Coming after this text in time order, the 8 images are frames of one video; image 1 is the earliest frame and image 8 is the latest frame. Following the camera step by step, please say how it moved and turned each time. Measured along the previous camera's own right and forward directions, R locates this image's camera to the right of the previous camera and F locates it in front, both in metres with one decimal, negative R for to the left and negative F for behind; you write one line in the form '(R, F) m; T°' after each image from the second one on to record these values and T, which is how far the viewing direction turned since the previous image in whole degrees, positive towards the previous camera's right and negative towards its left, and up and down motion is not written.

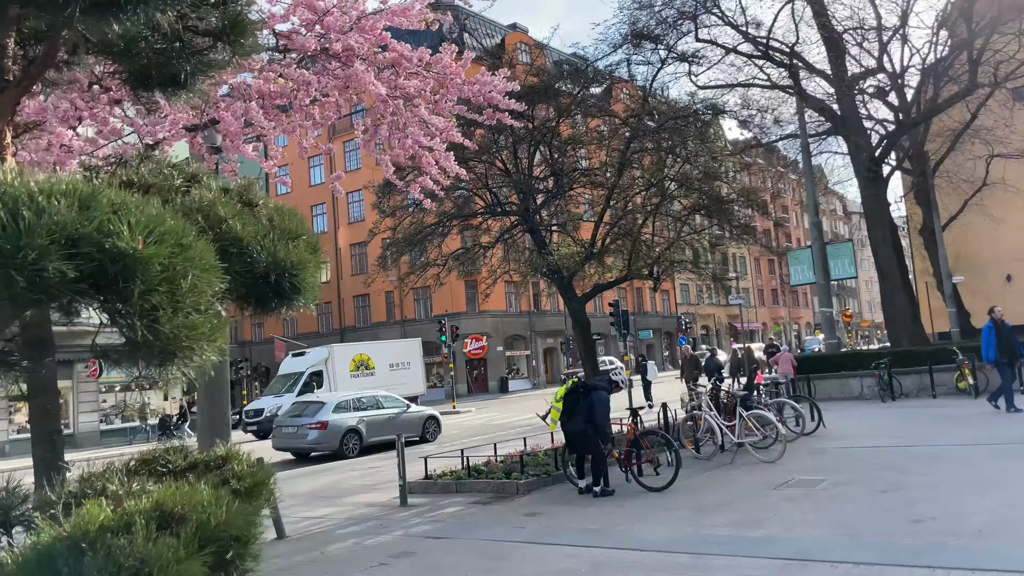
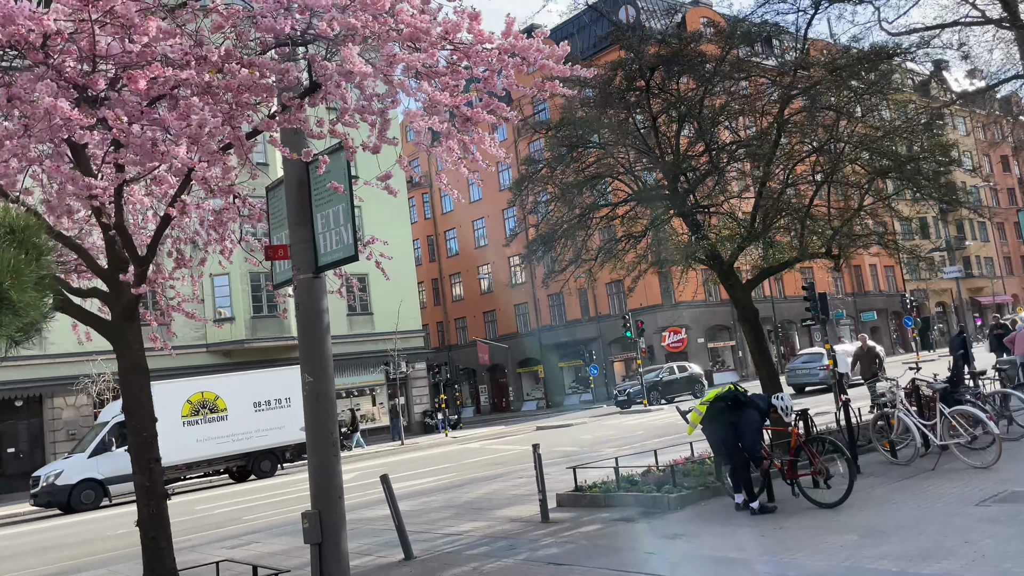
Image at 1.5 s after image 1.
(+0.9, +1.0) m; -14°
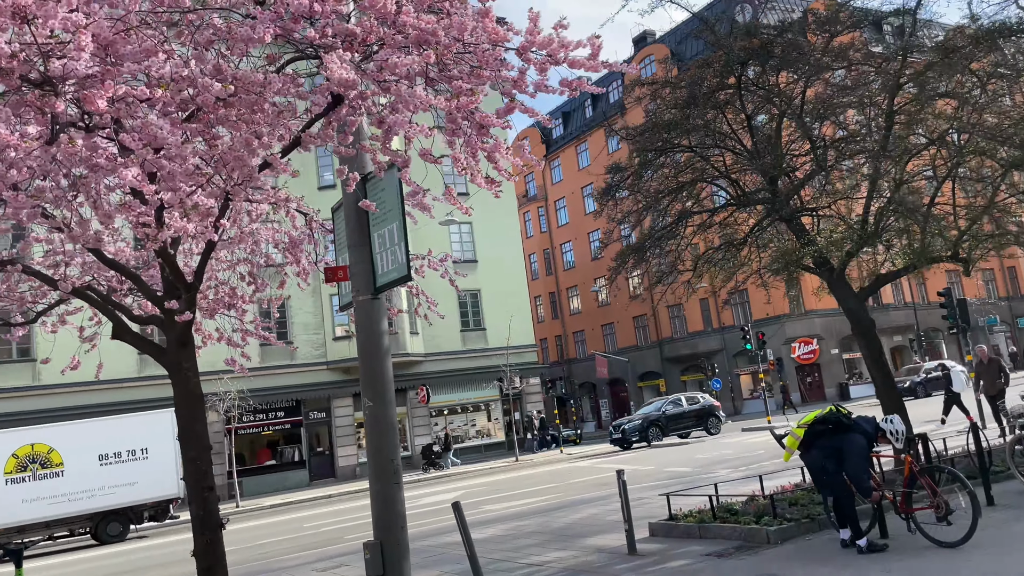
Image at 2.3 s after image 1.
(+0.5, +0.5) m; -9°
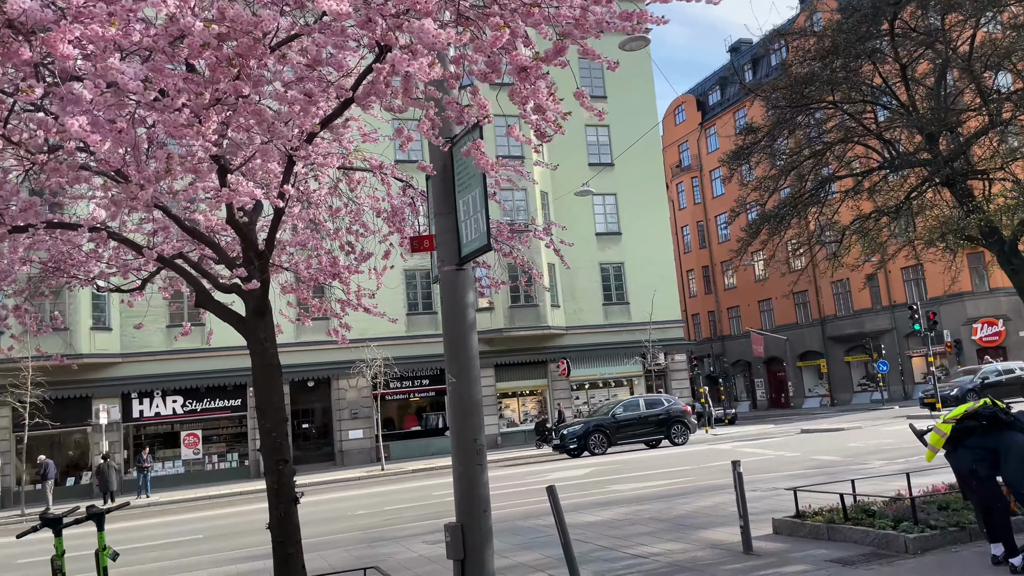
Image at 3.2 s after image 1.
(+0.5, +0.6) m; -11°
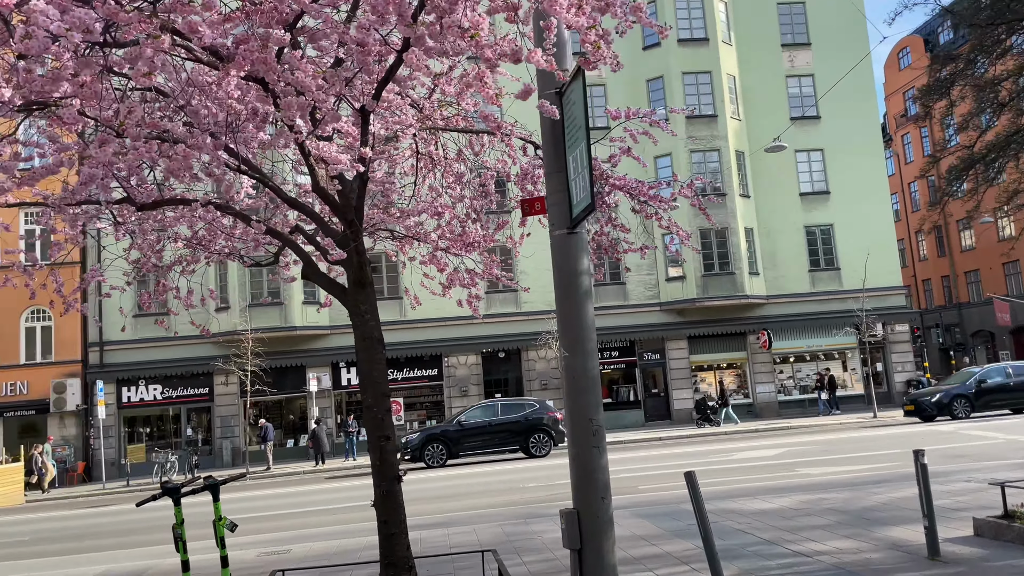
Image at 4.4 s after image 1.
(+0.7, +0.7) m; -15°
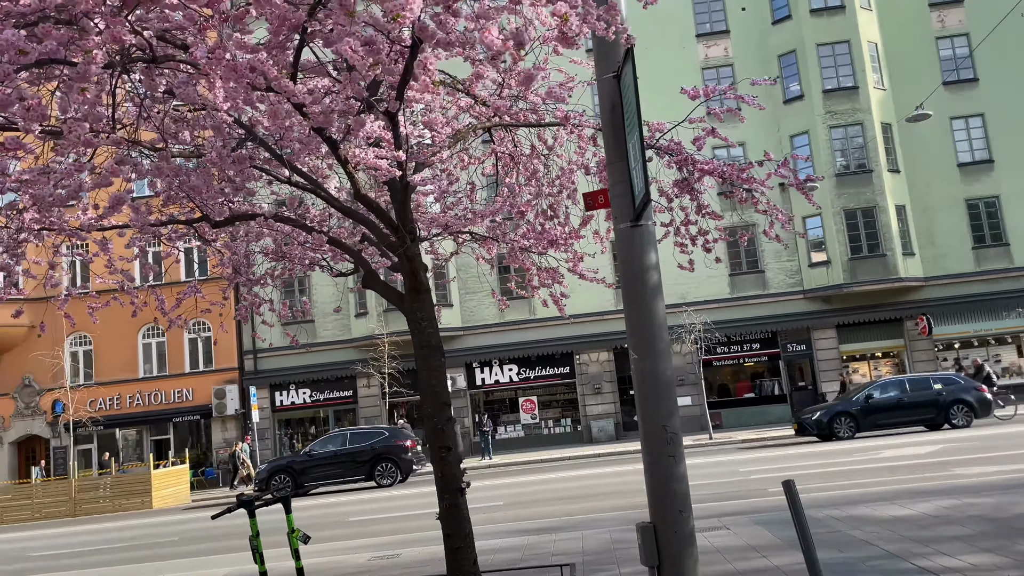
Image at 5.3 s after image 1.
(+0.6, +0.4) m; -10°
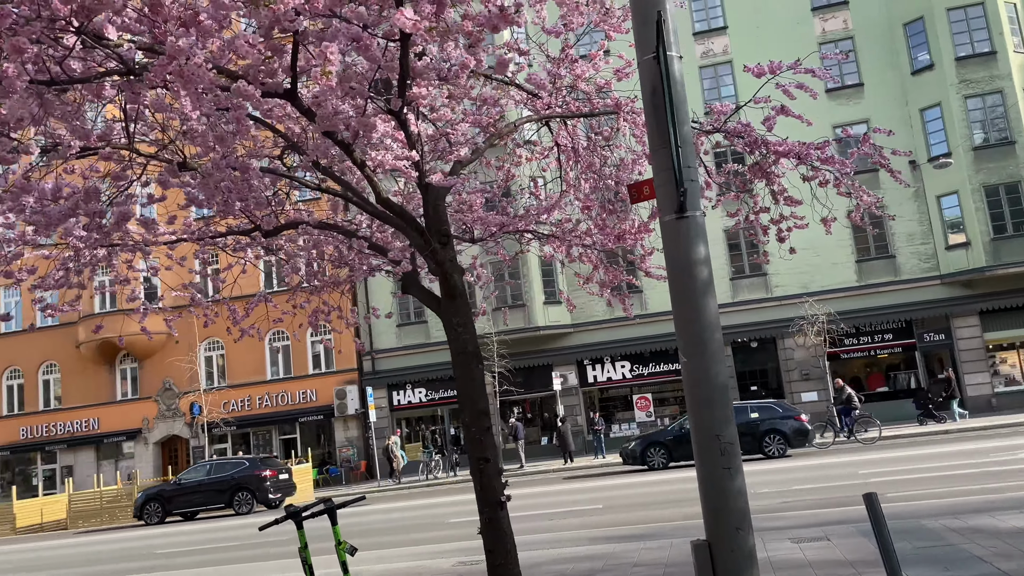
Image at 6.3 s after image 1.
(+0.6, +0.4) m; -9°
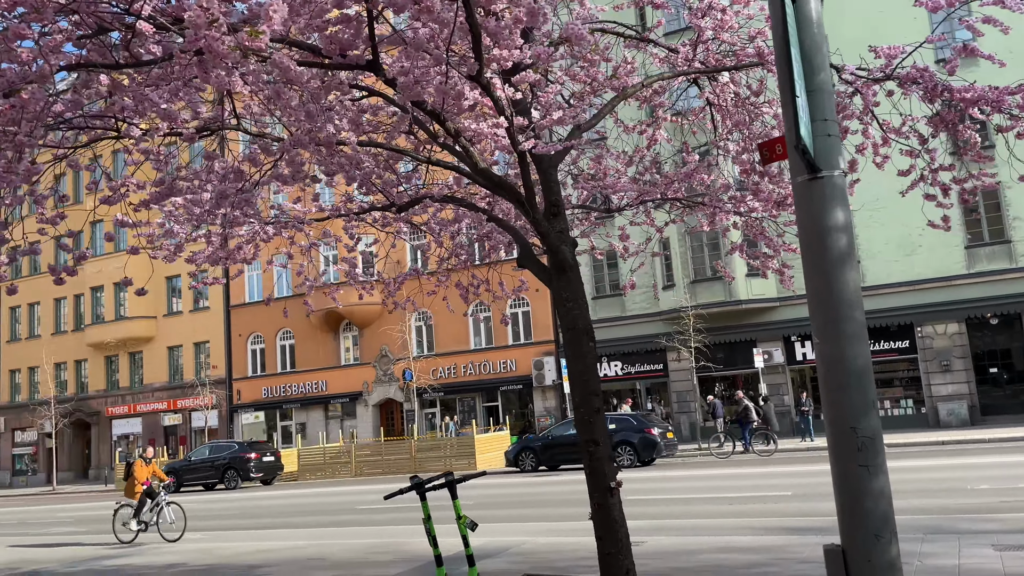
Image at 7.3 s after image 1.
(+0.7, +0.4) m; -15°
